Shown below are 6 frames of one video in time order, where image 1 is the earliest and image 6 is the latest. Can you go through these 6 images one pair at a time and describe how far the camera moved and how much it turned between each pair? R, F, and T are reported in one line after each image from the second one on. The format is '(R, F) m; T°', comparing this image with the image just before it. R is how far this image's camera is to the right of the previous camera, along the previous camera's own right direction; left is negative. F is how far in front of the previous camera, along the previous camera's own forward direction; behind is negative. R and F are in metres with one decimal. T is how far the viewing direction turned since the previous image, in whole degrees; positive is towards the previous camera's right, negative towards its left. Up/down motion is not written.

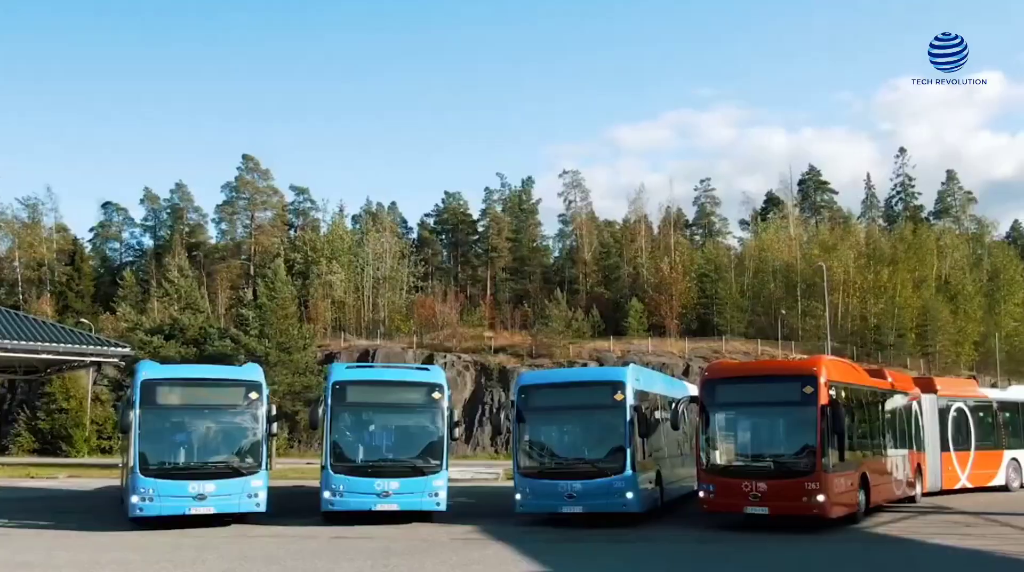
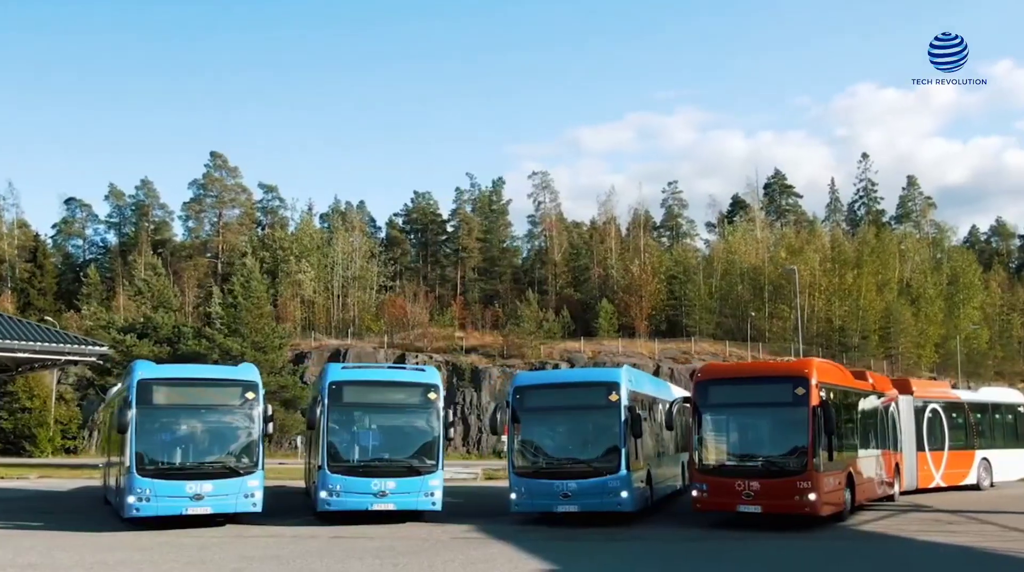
(-0.7, -0.2) m; +2°
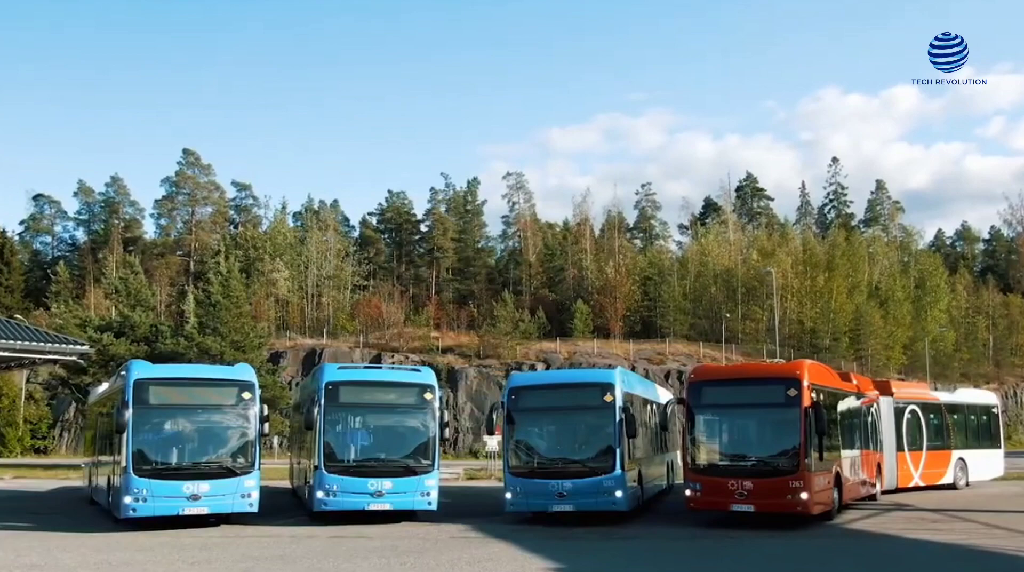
(-0.6, -0.1) m; +2°
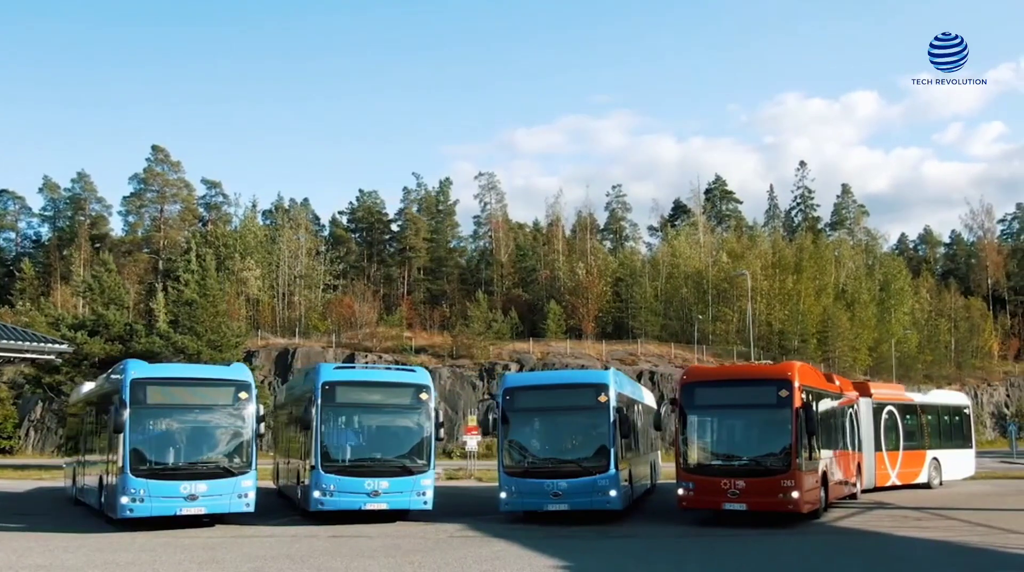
(-0.7, -0.2) m; +2°
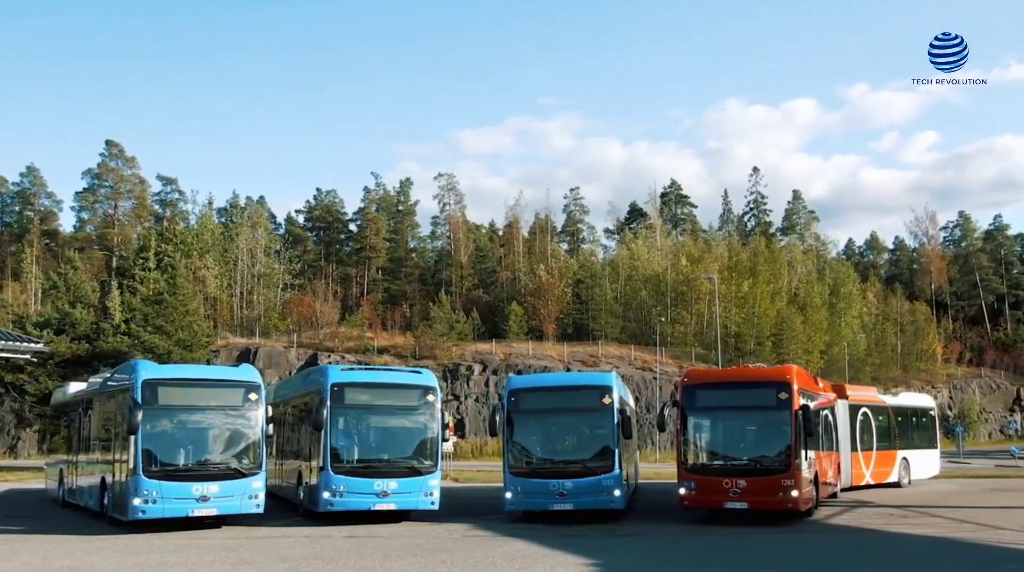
(-1.3, -0.3) m; +3°
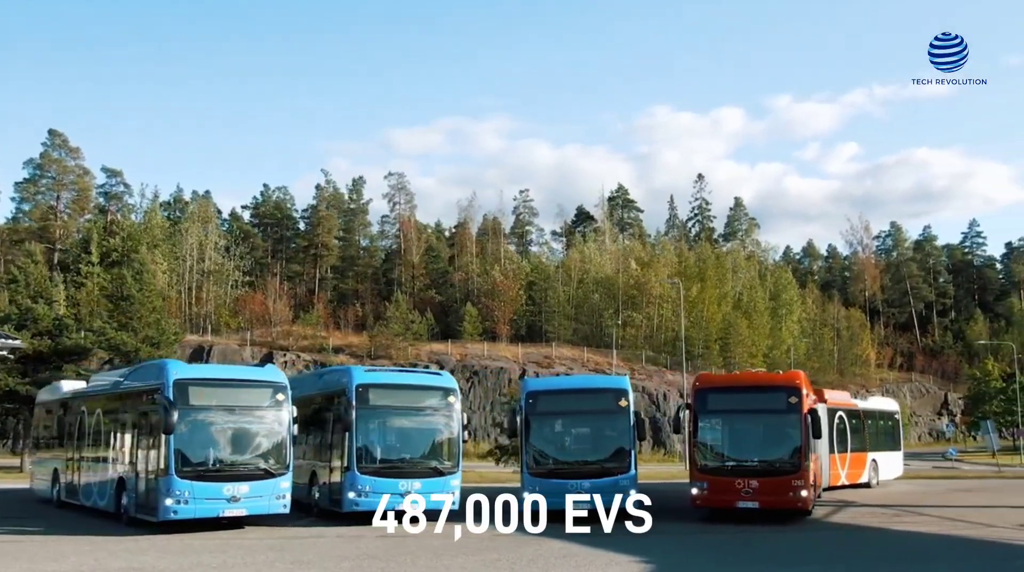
(-2.0, -0.4) m; +4°
